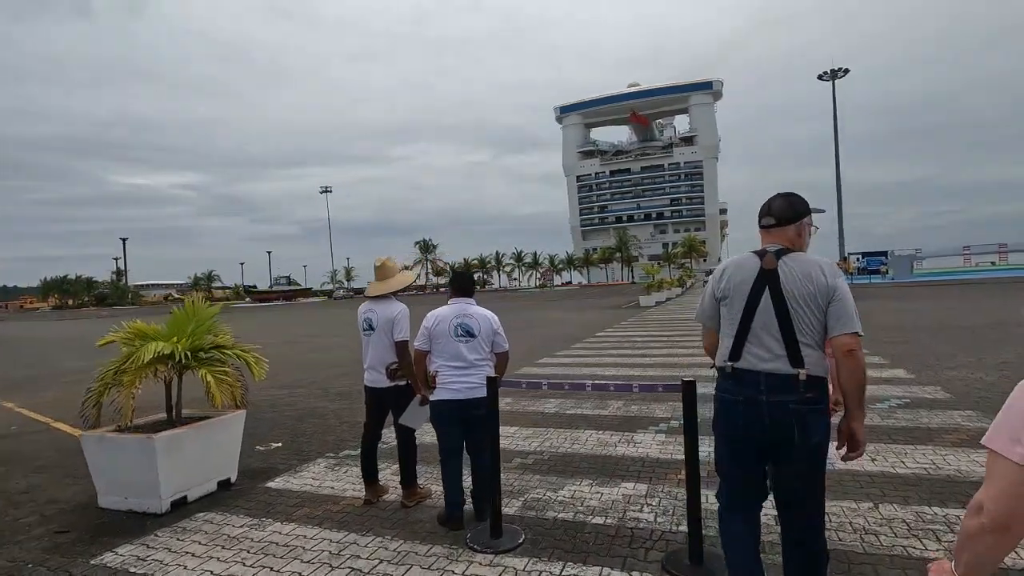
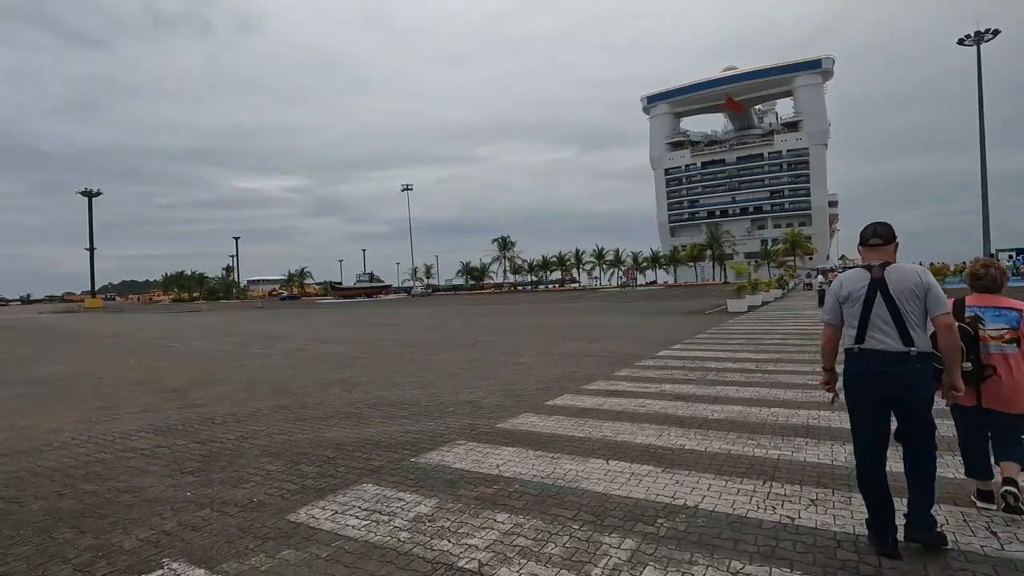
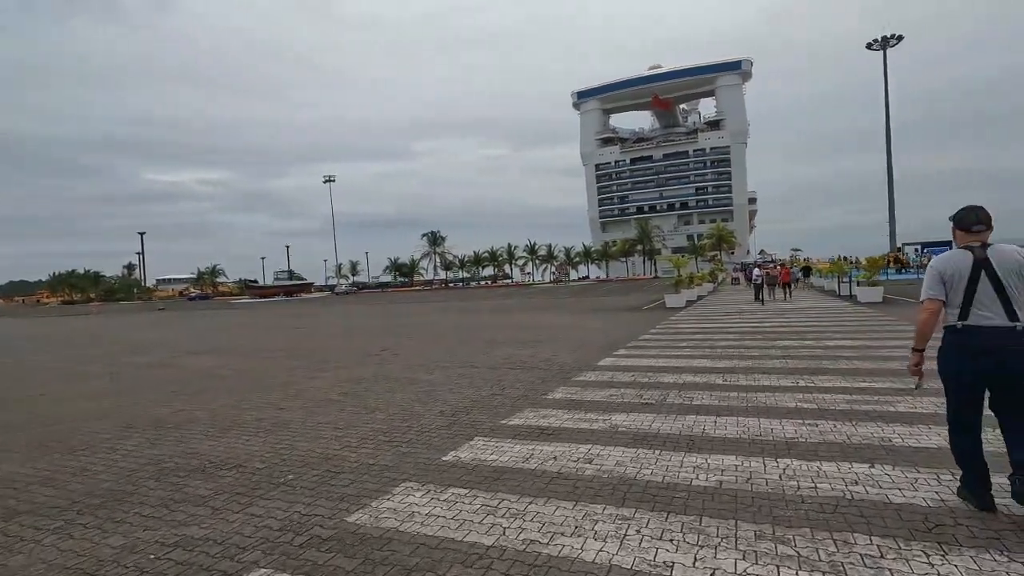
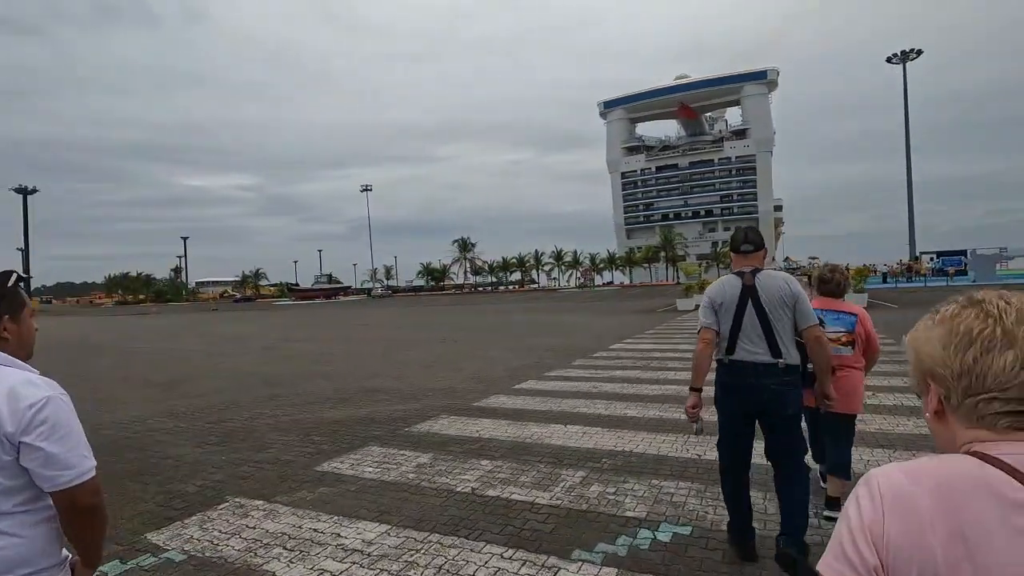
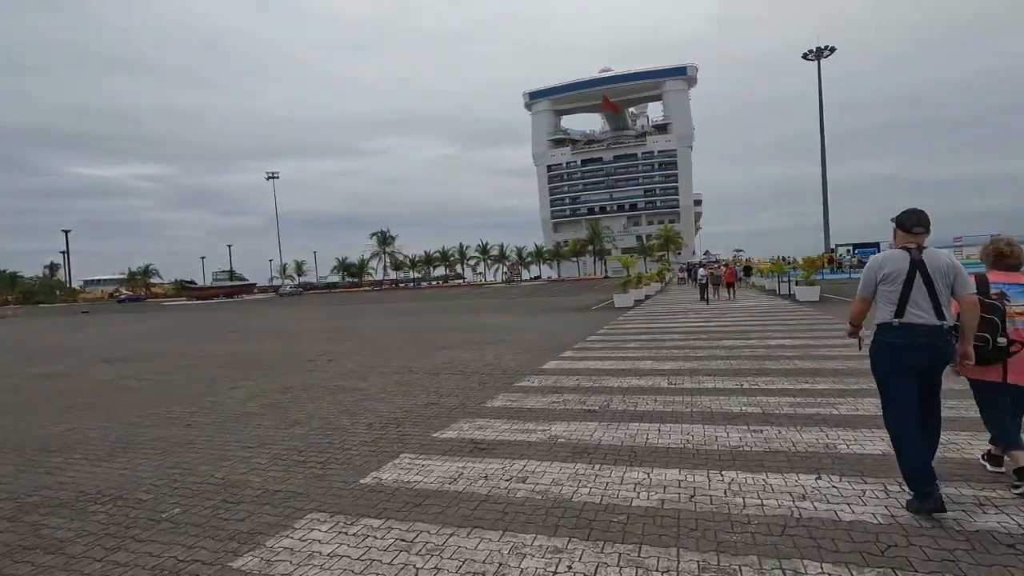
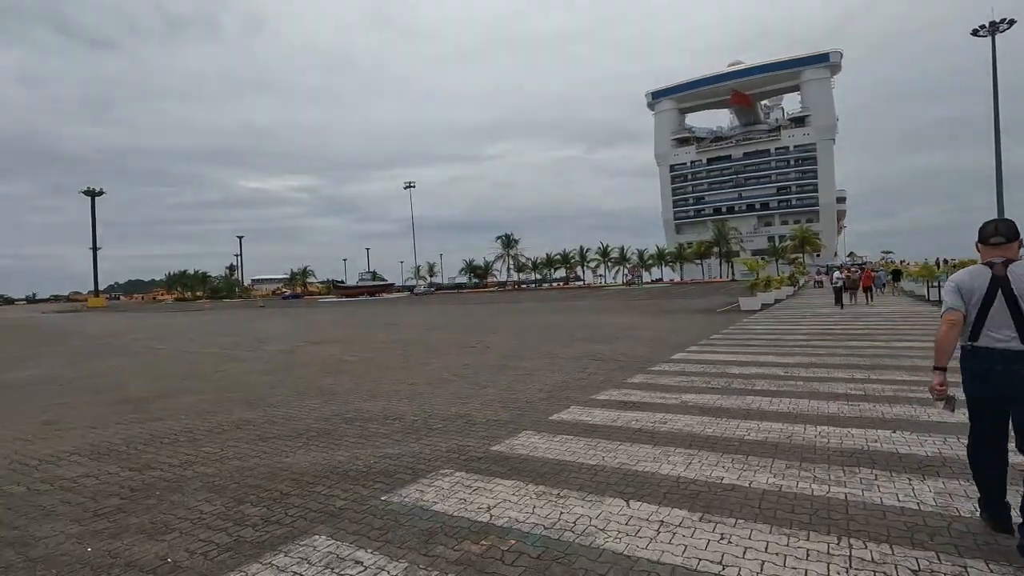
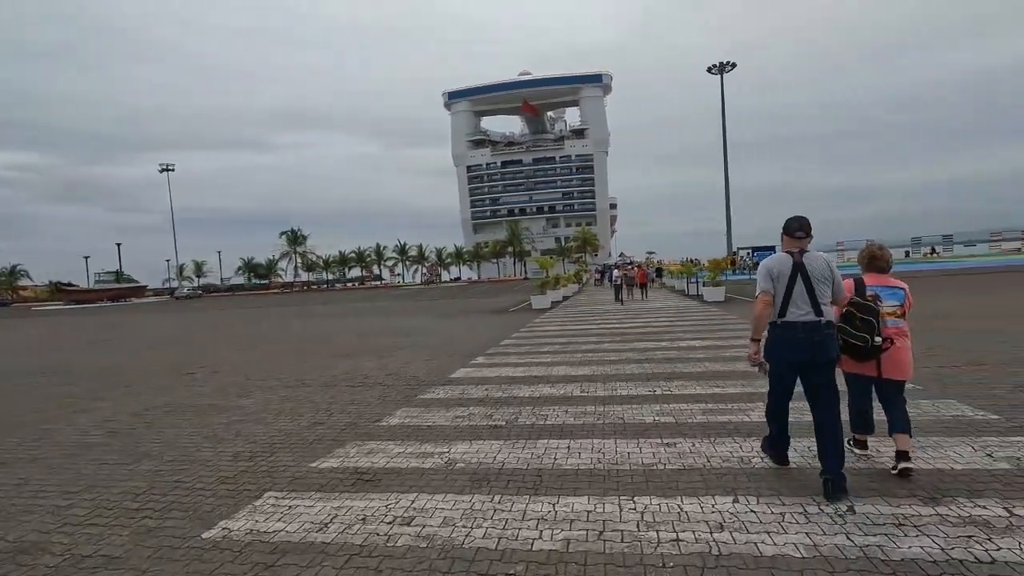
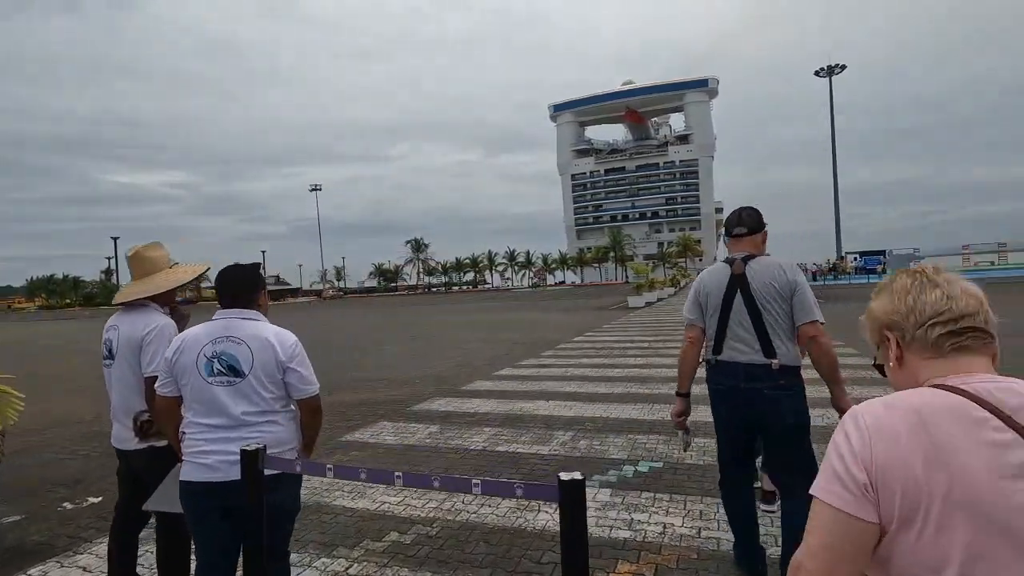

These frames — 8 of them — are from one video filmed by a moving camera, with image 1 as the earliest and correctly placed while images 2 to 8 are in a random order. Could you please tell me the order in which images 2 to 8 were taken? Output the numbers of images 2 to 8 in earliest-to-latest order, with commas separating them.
8, 4, 2, 6, 3, 5, 7
